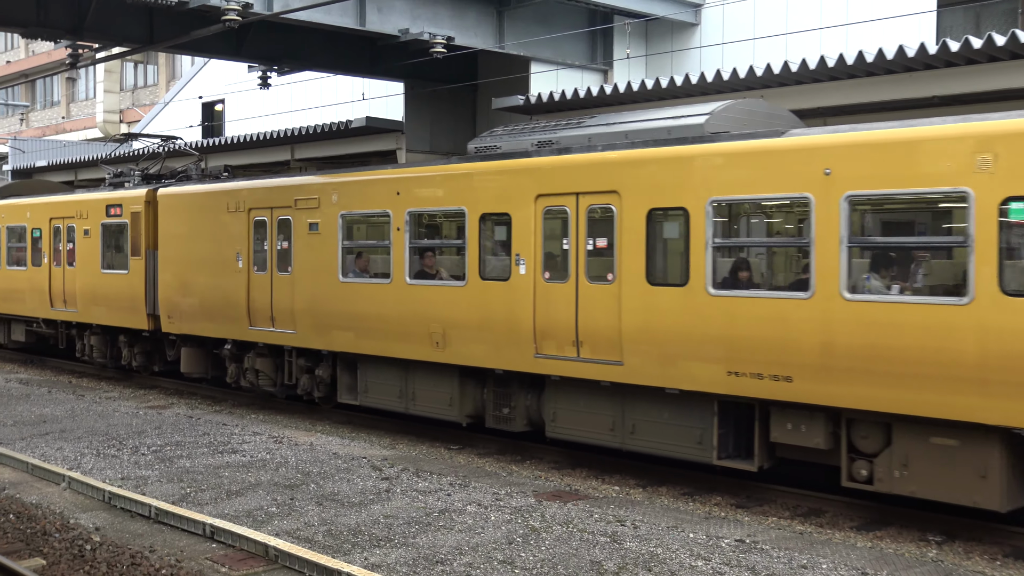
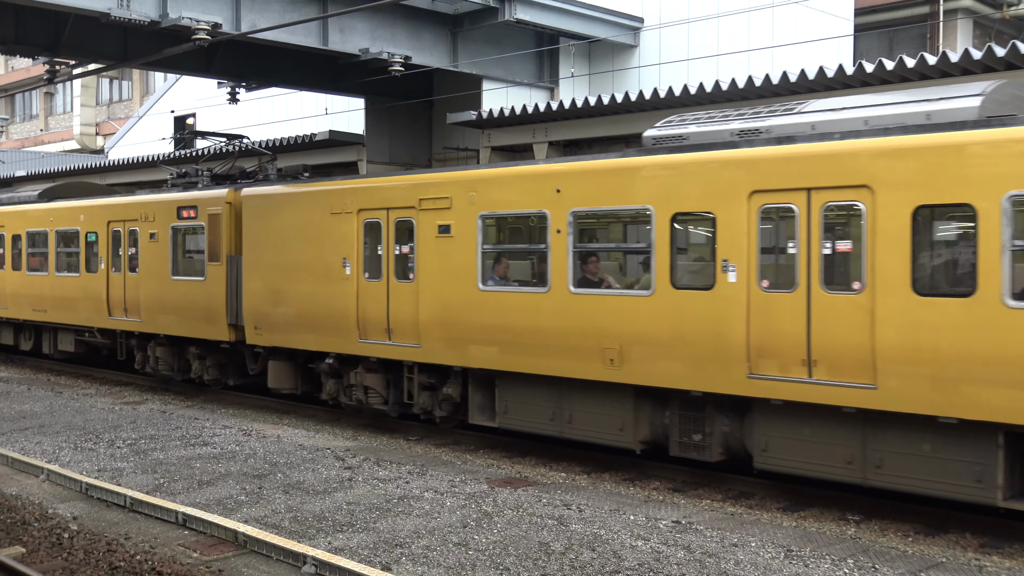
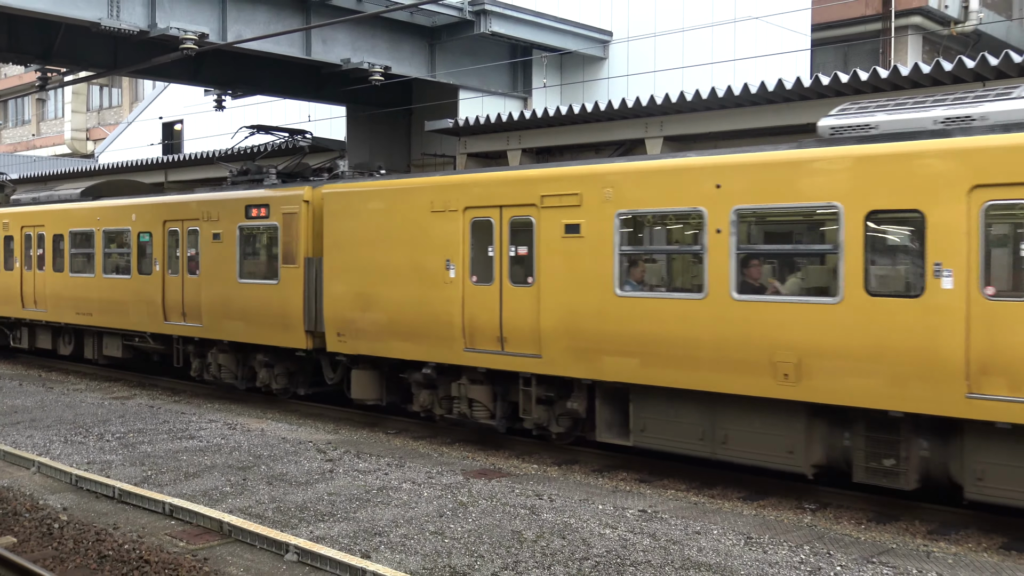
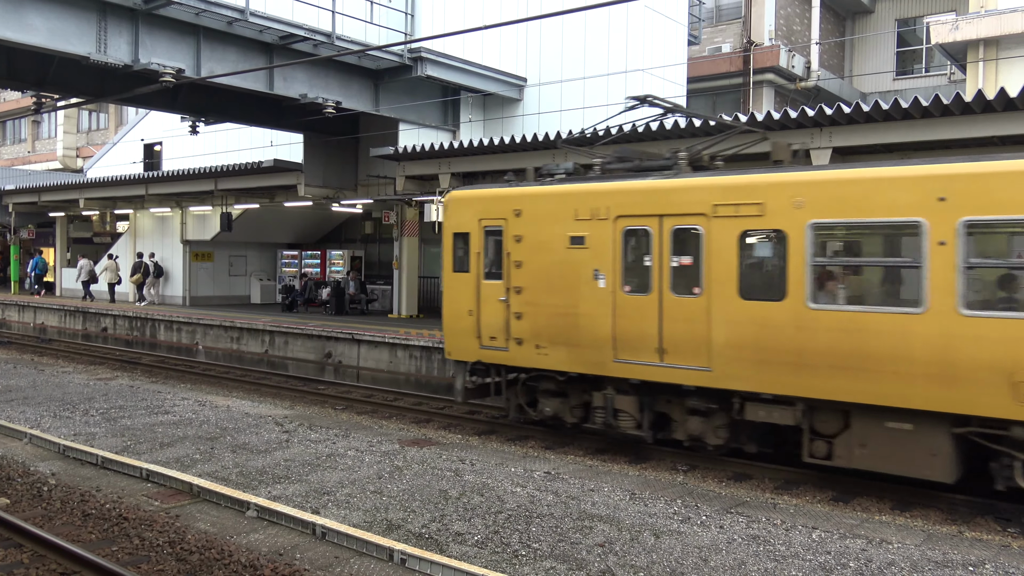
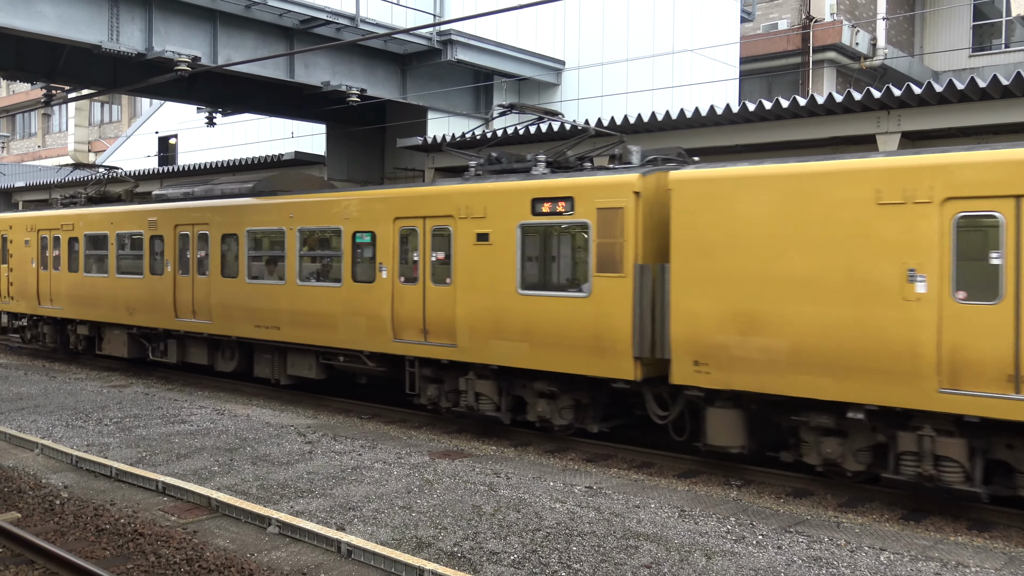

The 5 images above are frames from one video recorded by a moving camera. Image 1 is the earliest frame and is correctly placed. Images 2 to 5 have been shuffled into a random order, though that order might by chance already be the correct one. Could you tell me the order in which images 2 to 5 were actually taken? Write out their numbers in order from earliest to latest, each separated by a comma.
2, 3, 5, 4
